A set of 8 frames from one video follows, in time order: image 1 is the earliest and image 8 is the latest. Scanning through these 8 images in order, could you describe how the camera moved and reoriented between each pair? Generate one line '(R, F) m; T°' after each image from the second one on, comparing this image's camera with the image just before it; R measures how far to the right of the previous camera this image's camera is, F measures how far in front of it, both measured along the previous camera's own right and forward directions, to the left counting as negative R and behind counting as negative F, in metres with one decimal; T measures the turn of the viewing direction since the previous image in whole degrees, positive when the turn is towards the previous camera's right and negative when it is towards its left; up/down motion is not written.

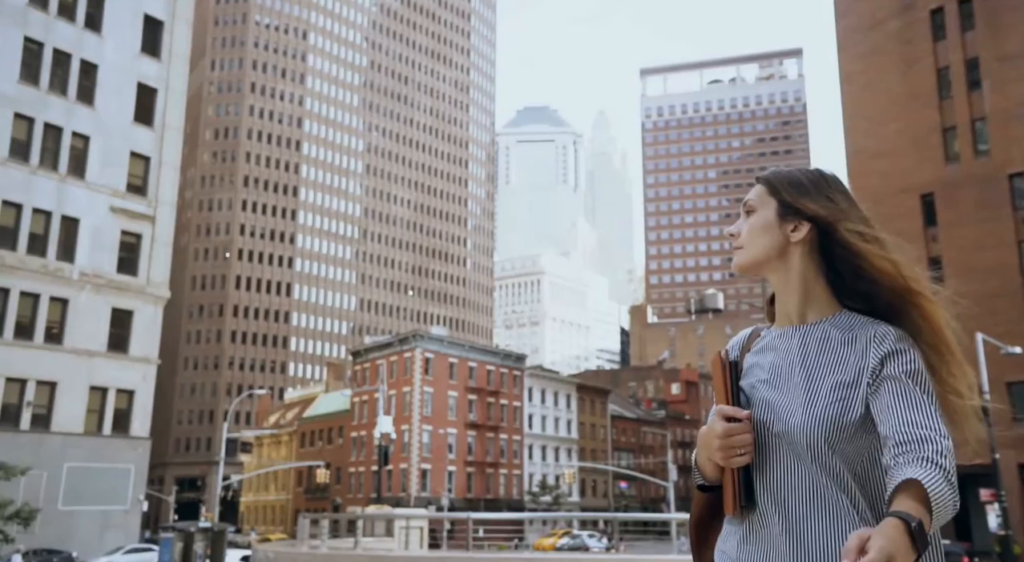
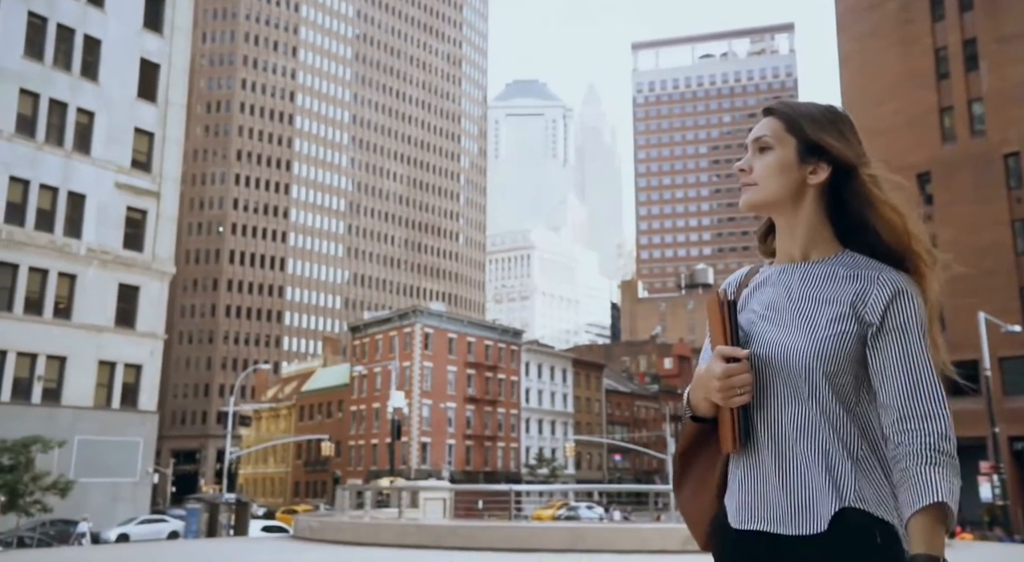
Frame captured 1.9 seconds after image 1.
(-0.7, -0.6) m; +1°
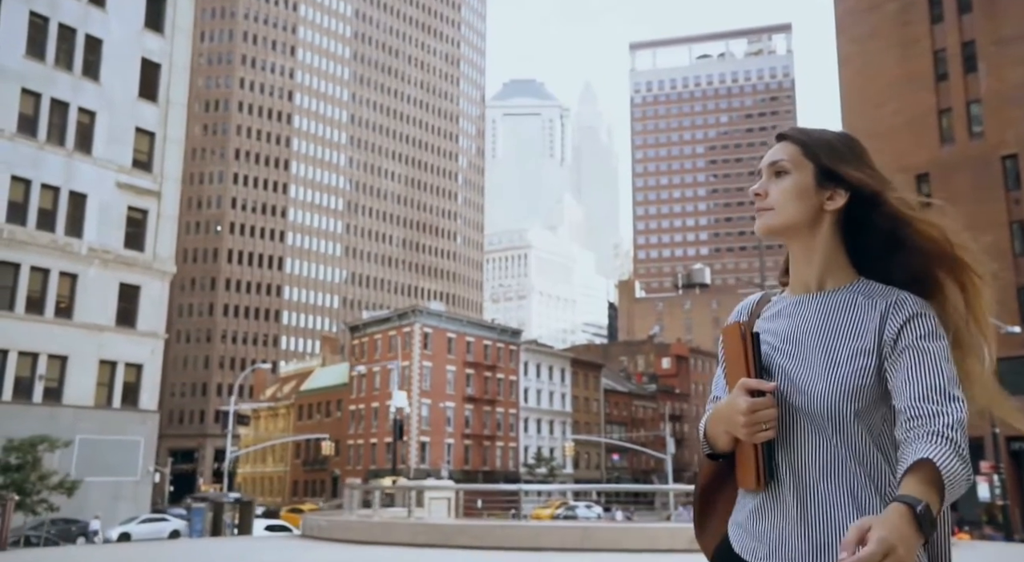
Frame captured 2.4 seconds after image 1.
(-0.2, -0.1) m; 0°
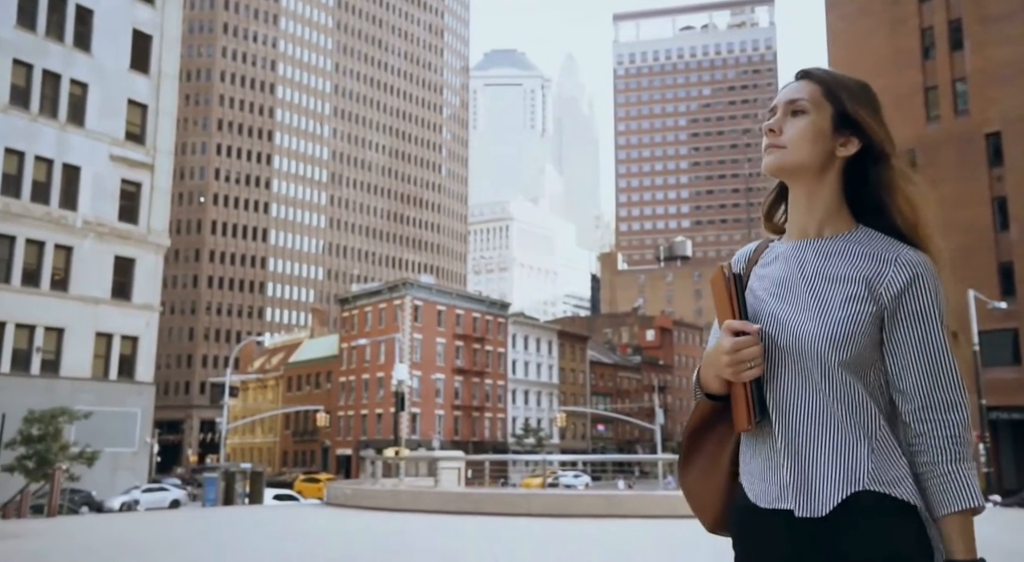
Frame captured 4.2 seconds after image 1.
(-0.7, -0.5) m; +1°
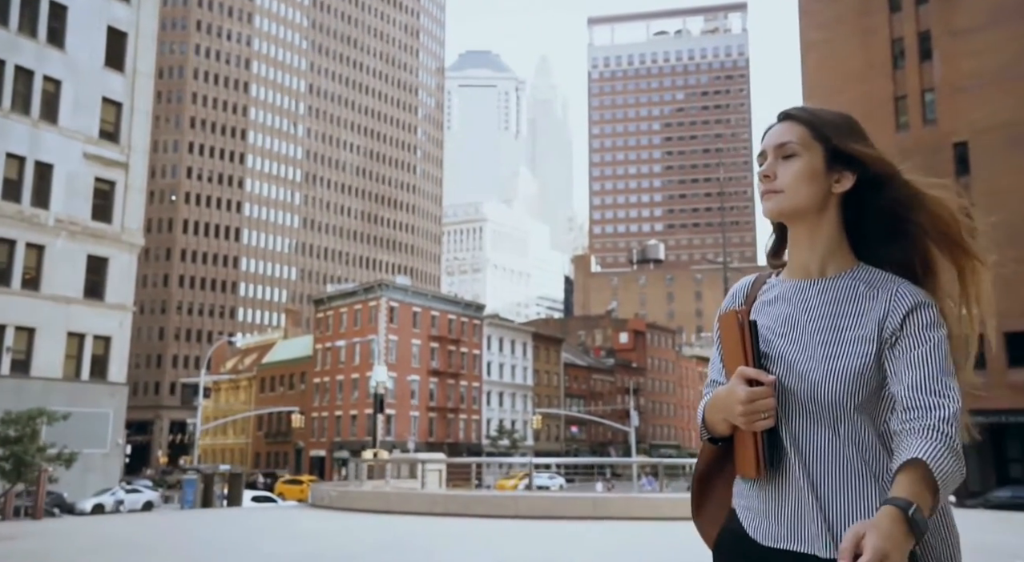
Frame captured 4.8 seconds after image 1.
(-0.2, -0.2) m; +2°
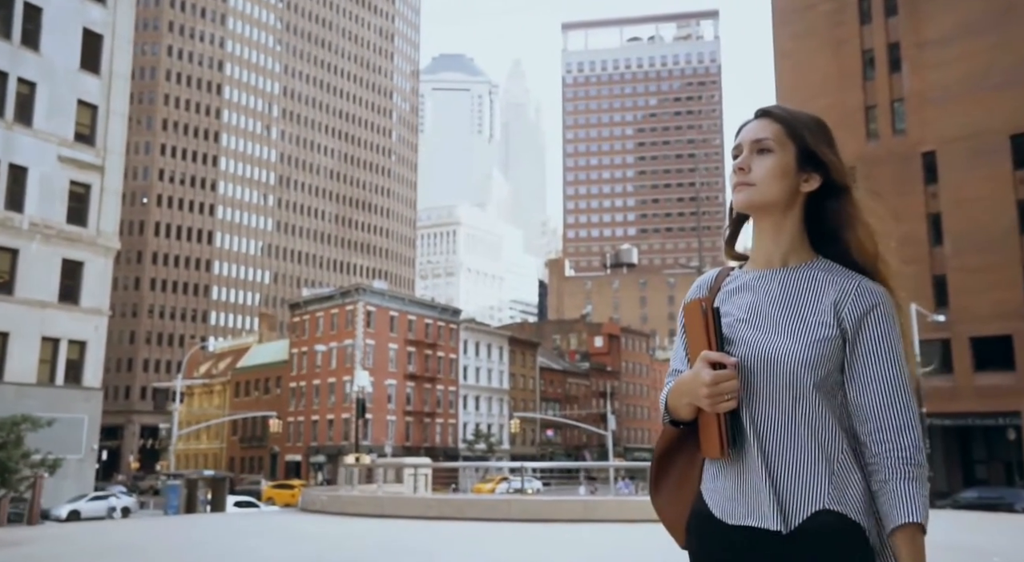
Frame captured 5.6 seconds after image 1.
(-0.3, -0.3) m; +2°
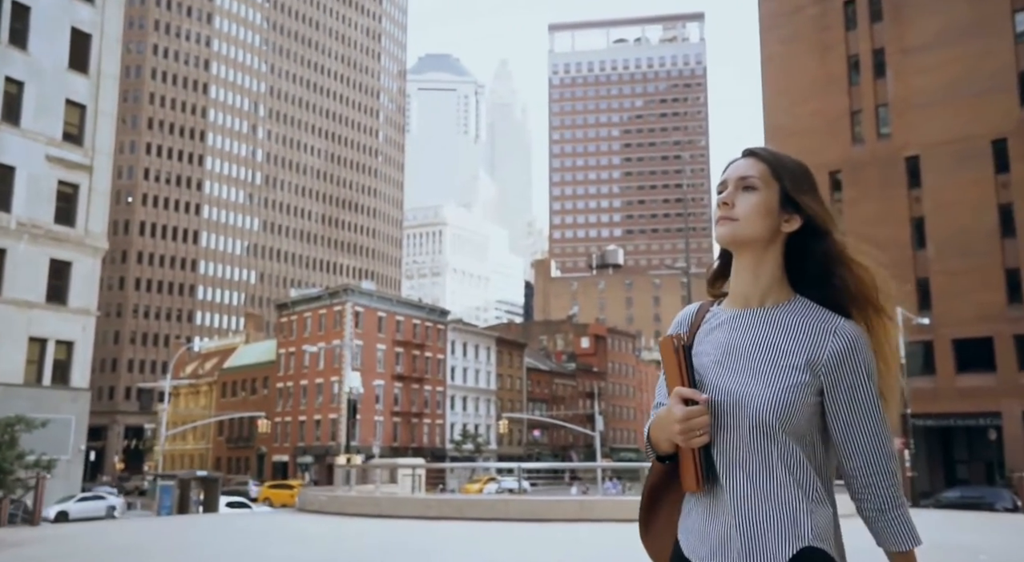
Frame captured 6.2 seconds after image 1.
(-0.2, -0.2) m; +1°
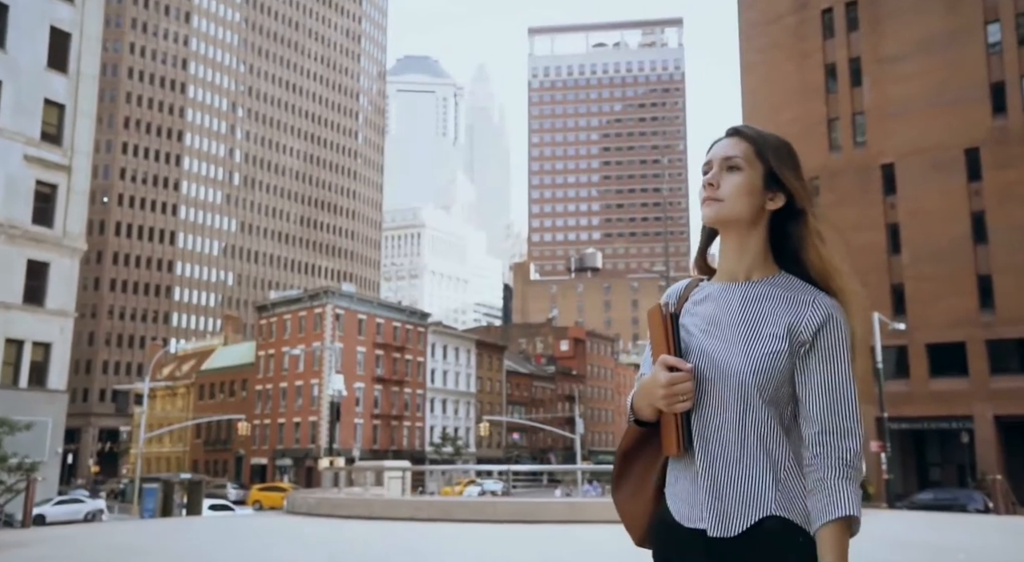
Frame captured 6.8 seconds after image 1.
(-0.2, -0.2) m; +2°
